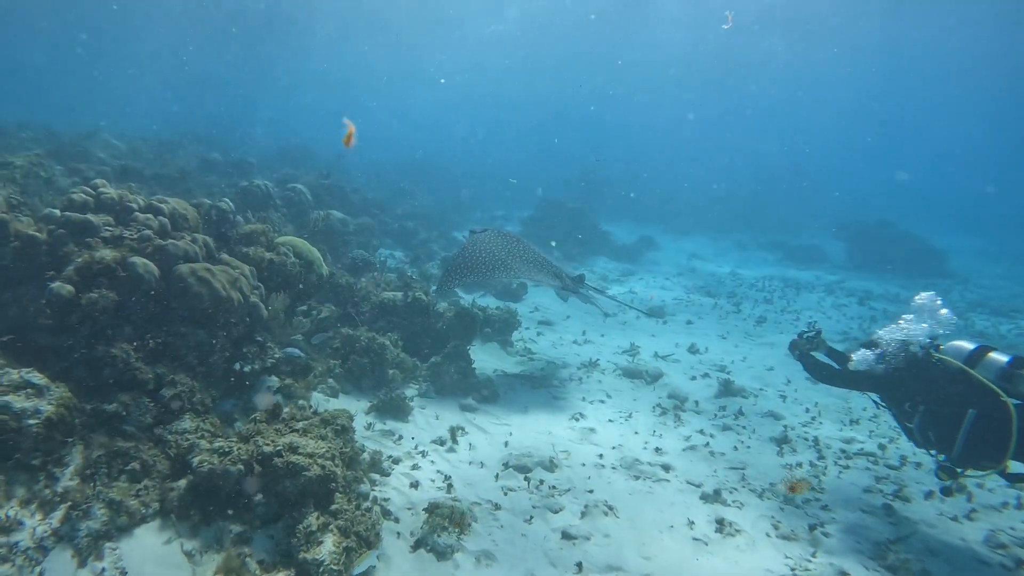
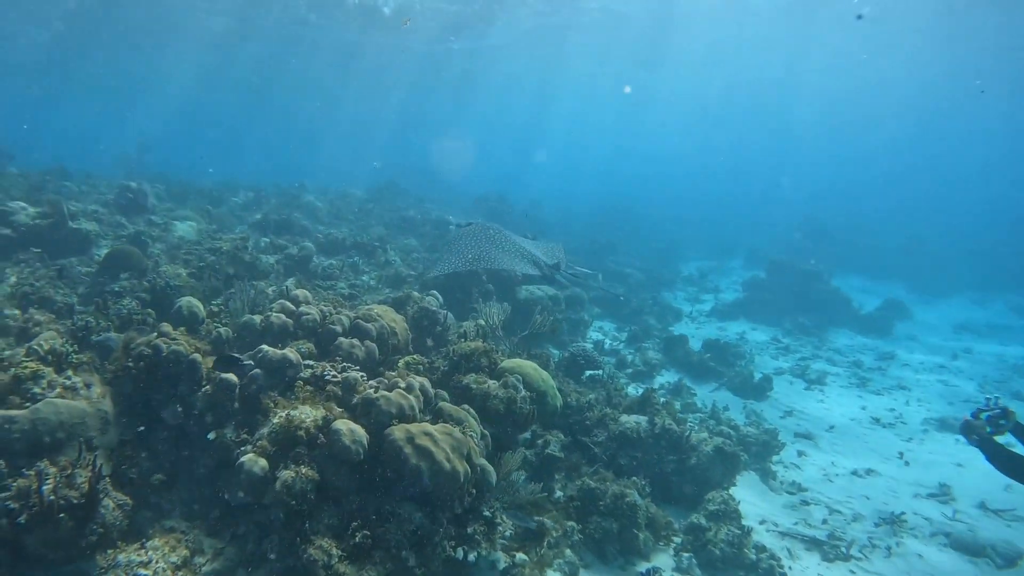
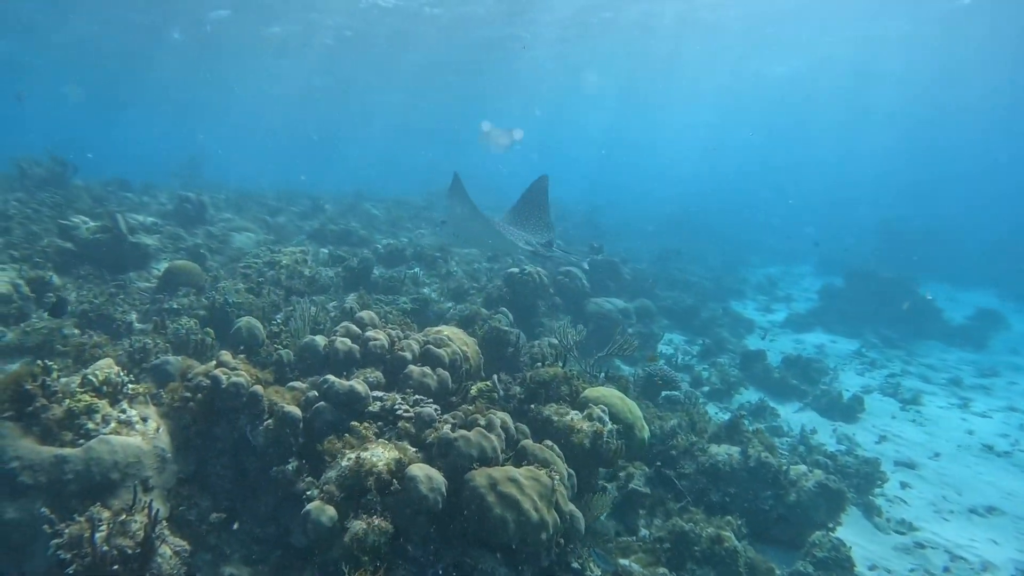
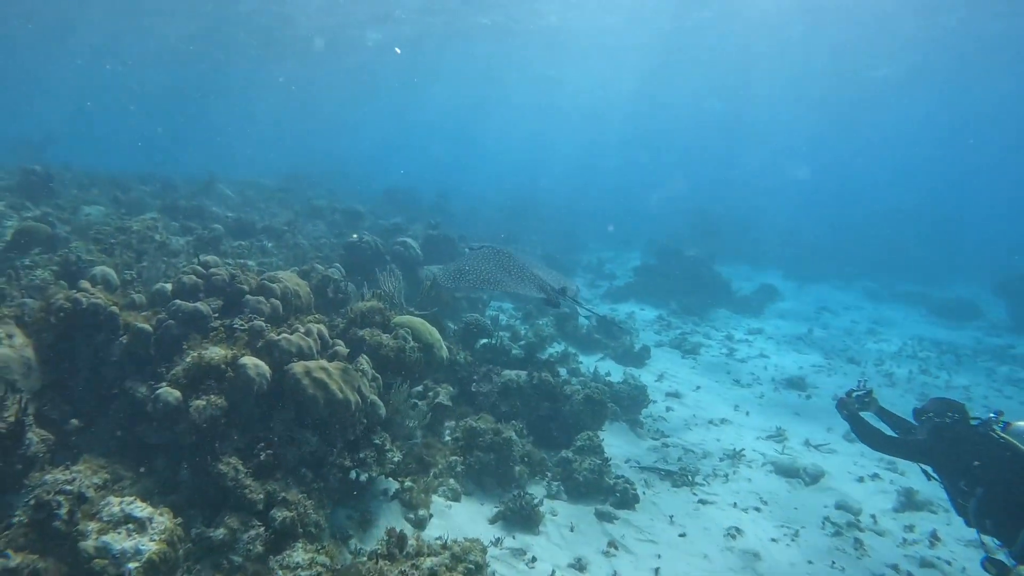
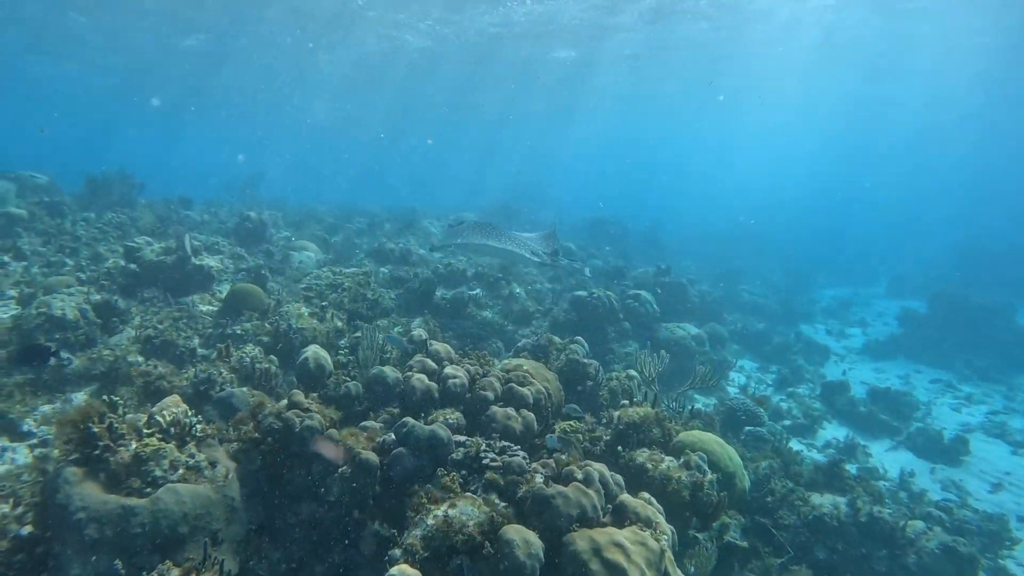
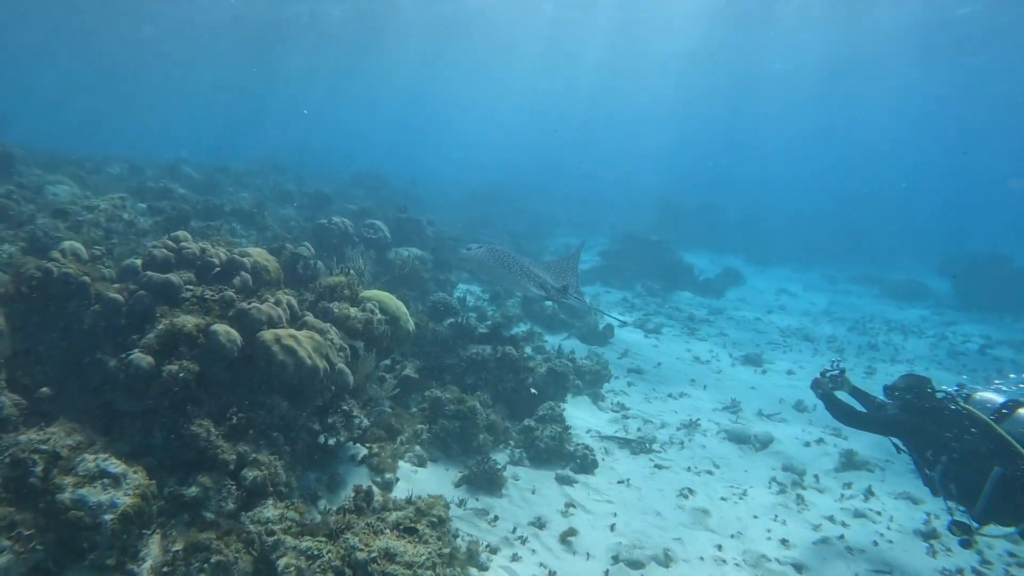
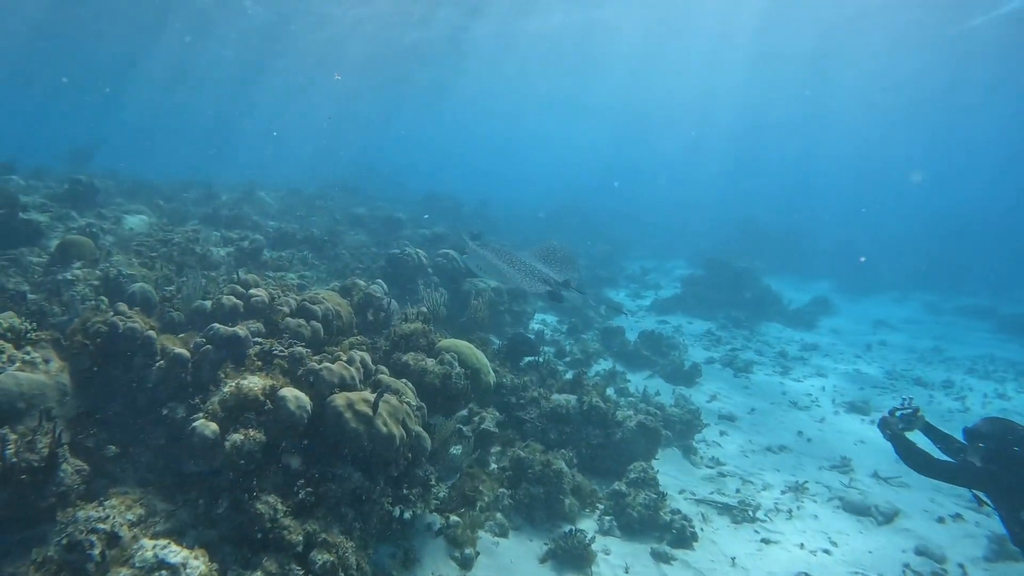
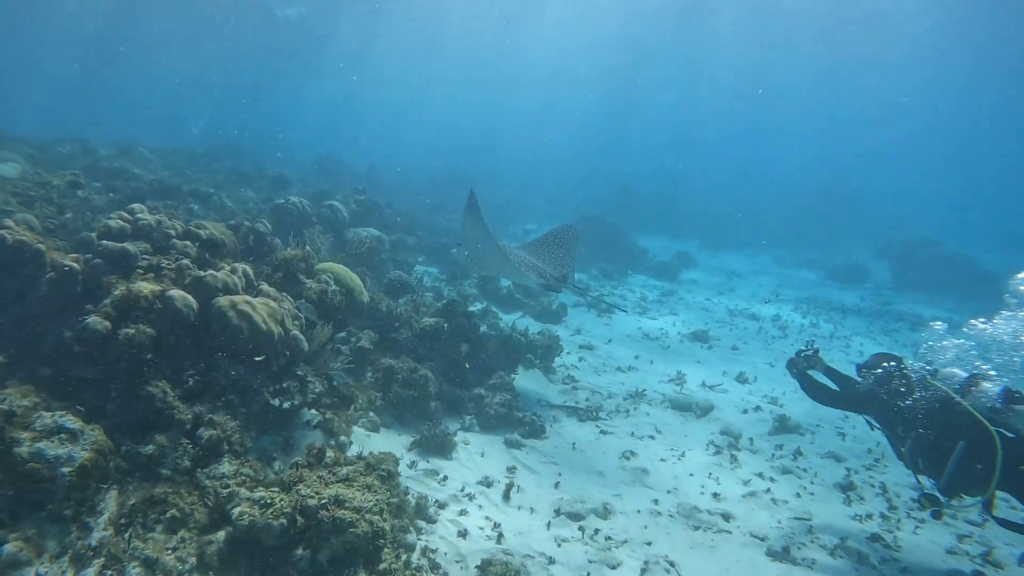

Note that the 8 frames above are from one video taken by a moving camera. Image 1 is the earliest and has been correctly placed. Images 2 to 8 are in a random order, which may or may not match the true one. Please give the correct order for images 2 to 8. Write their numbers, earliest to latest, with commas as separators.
8, 6, 4, 7, 2, 3, 5
